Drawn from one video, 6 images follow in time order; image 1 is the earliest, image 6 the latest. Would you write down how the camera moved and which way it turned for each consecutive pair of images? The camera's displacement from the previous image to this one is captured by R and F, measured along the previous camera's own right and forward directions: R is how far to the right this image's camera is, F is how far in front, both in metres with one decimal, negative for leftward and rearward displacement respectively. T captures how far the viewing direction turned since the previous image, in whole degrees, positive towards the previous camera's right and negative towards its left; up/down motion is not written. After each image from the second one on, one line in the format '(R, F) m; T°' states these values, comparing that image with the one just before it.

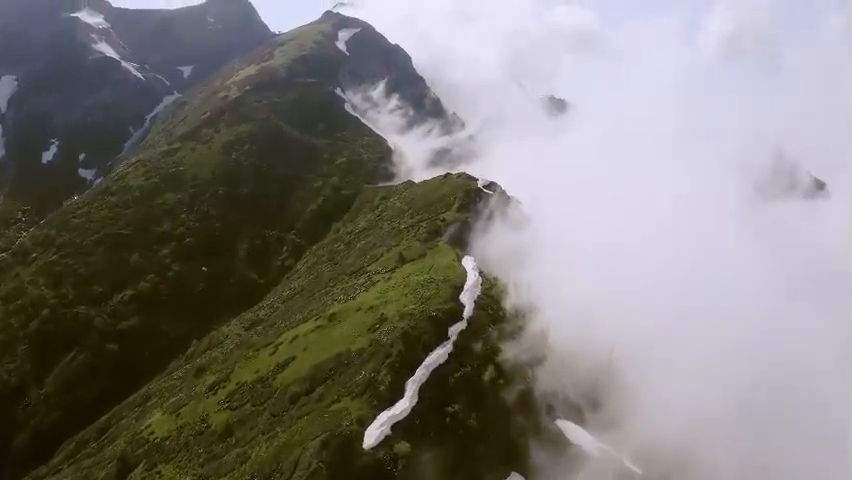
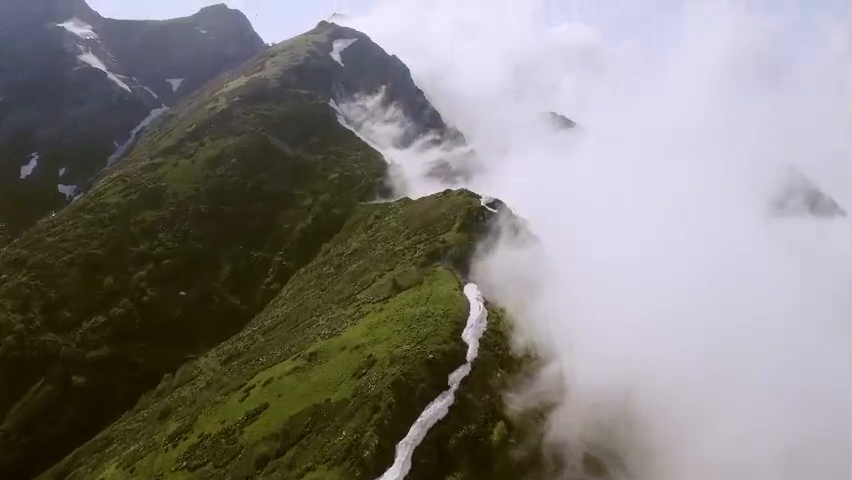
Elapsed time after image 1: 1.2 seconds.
(+0.3, +11.7) m; 0°
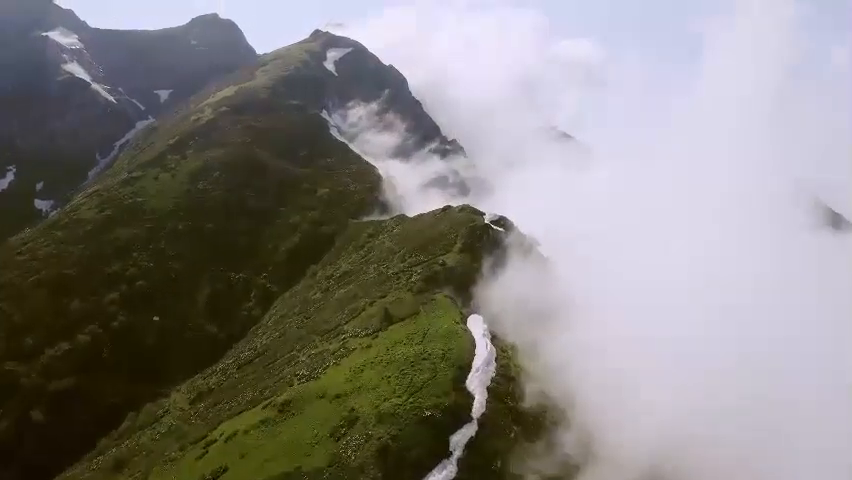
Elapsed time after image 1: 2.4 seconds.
(+0.2, +11.9) m; 0°
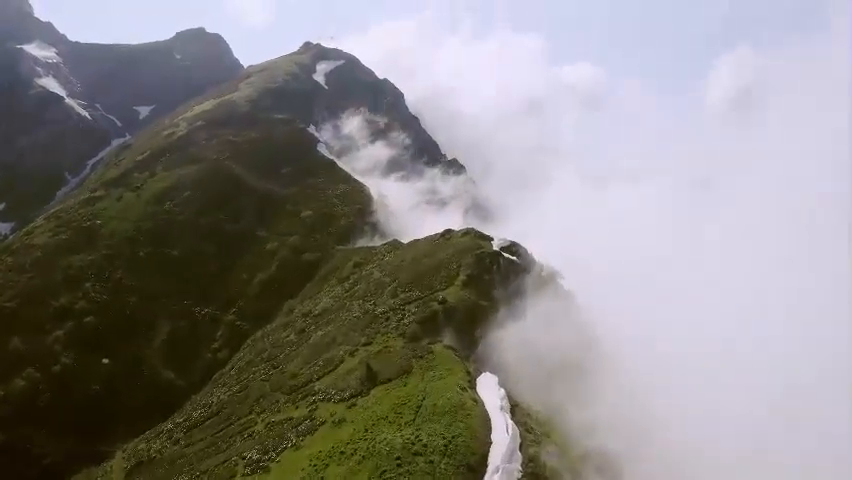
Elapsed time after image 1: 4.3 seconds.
(+0.2, +17.7) m; 0°
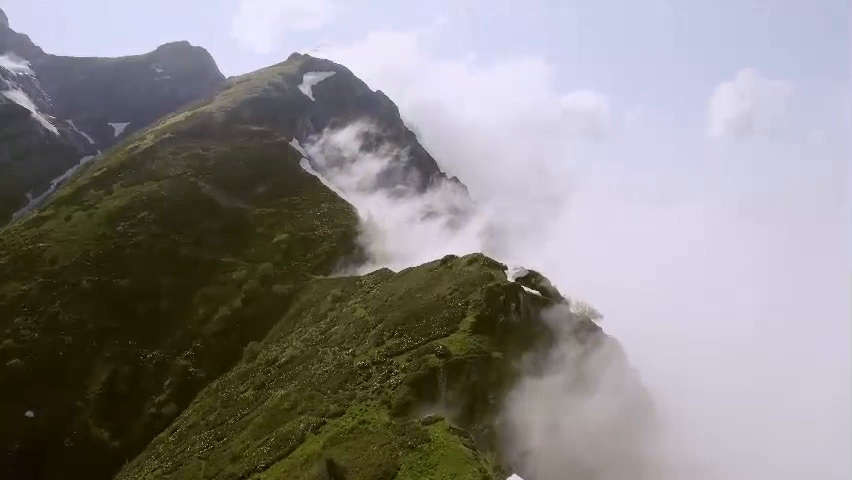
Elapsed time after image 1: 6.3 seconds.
(+0.1, +18.6) m; 0°
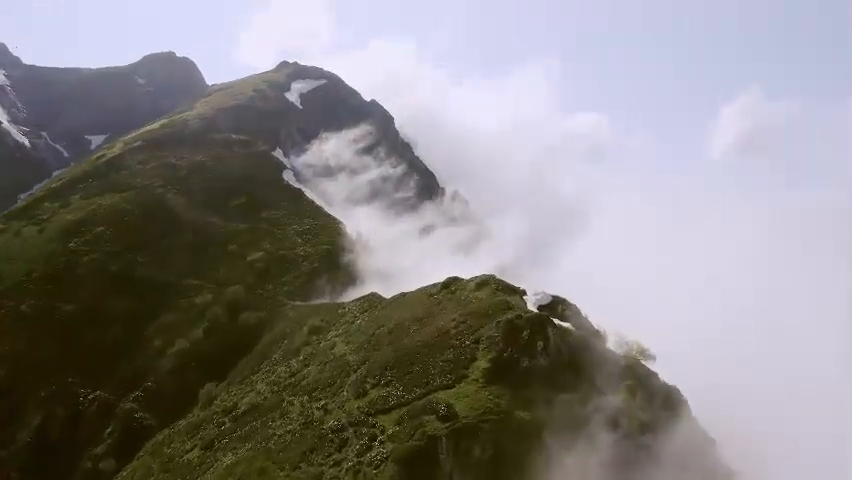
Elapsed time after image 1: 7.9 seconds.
(0.0, +14.3) m; 0°
